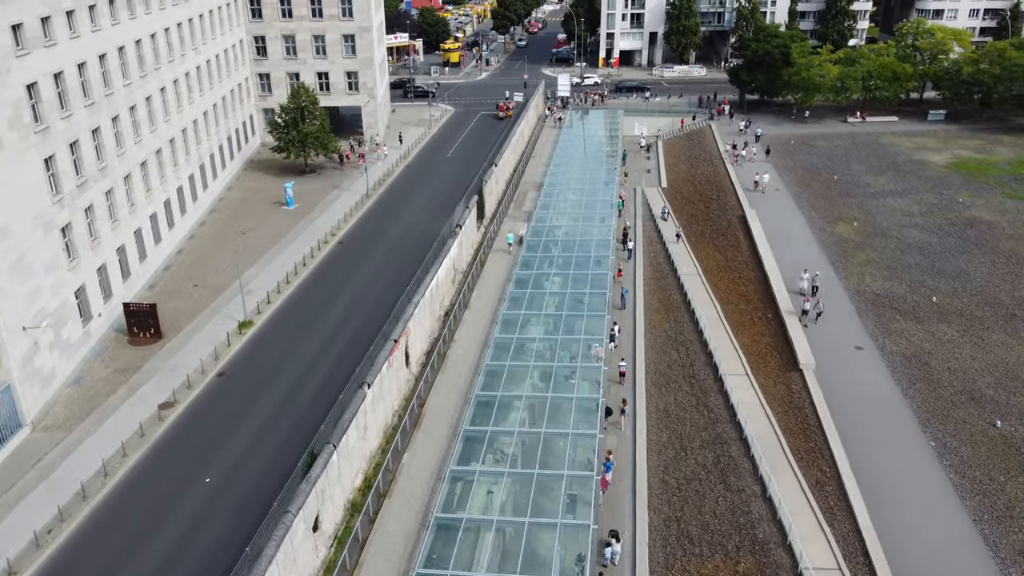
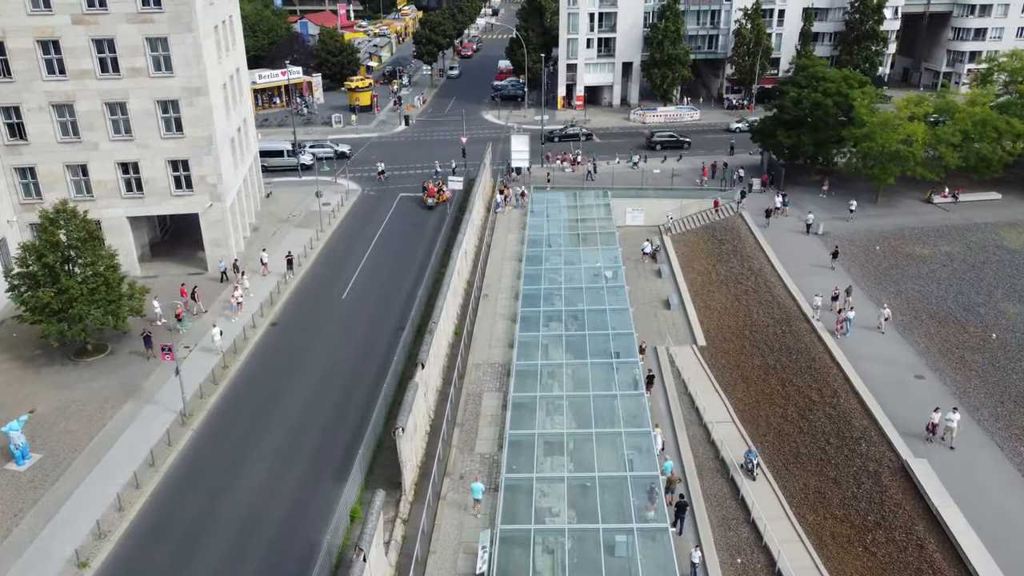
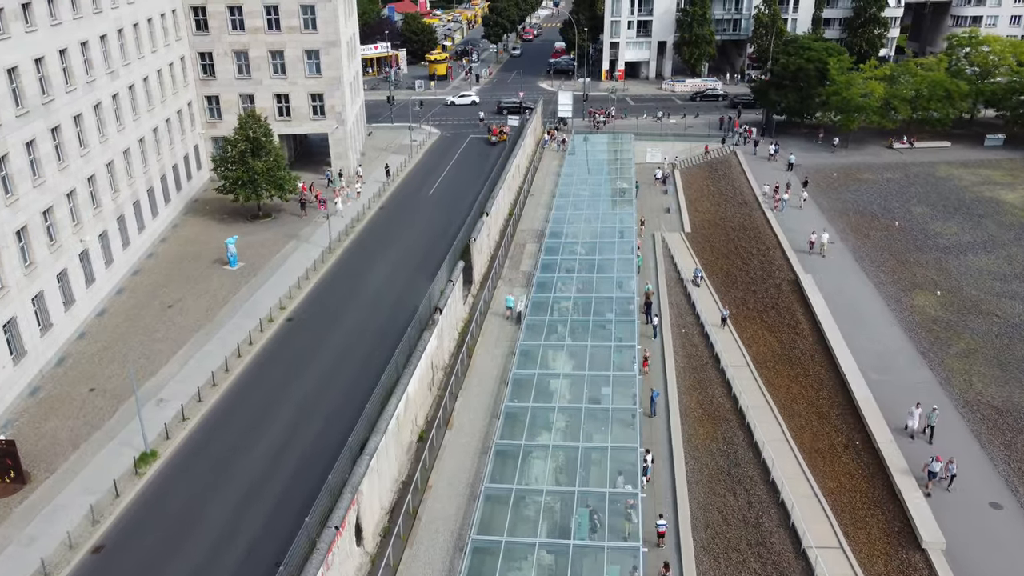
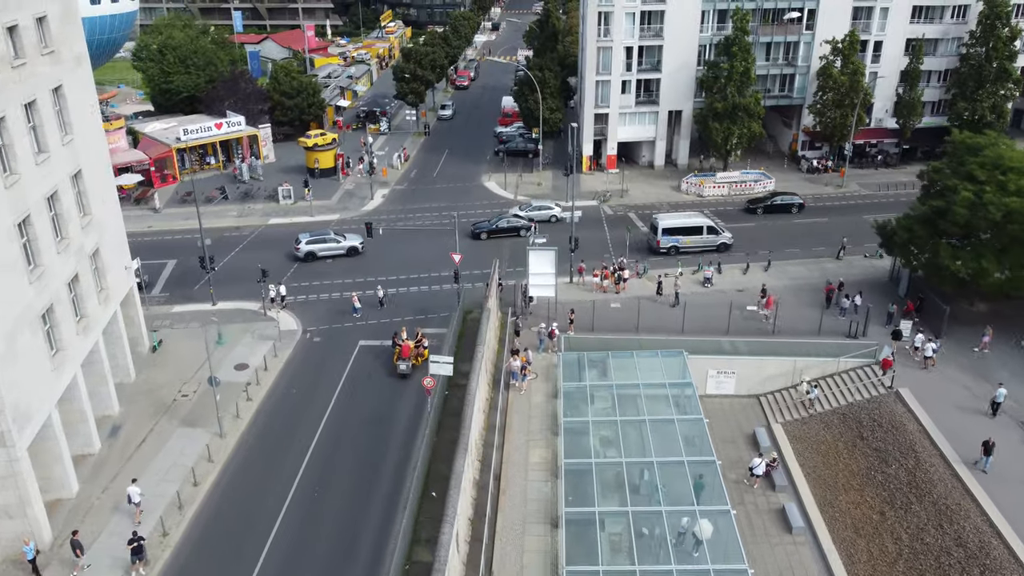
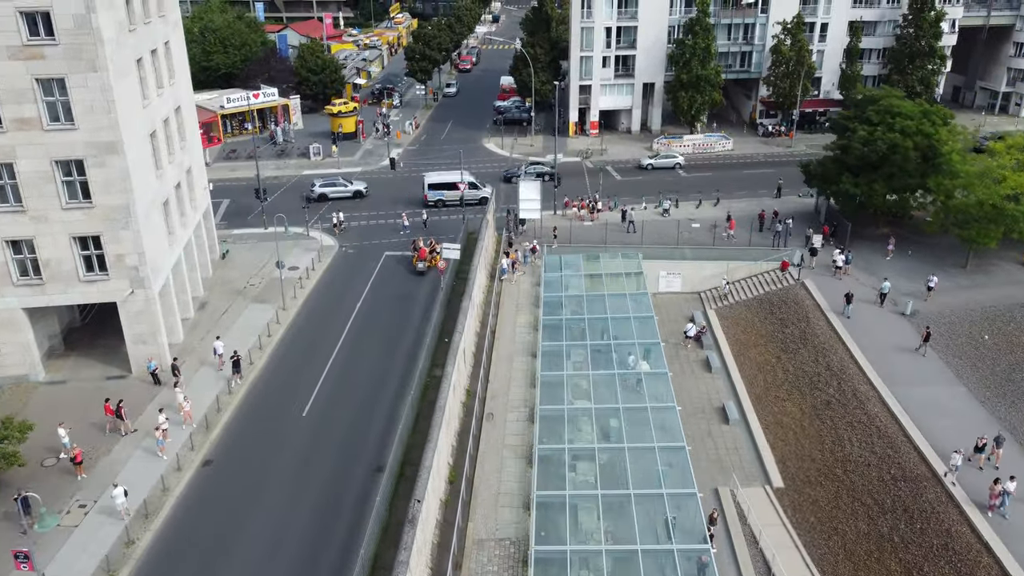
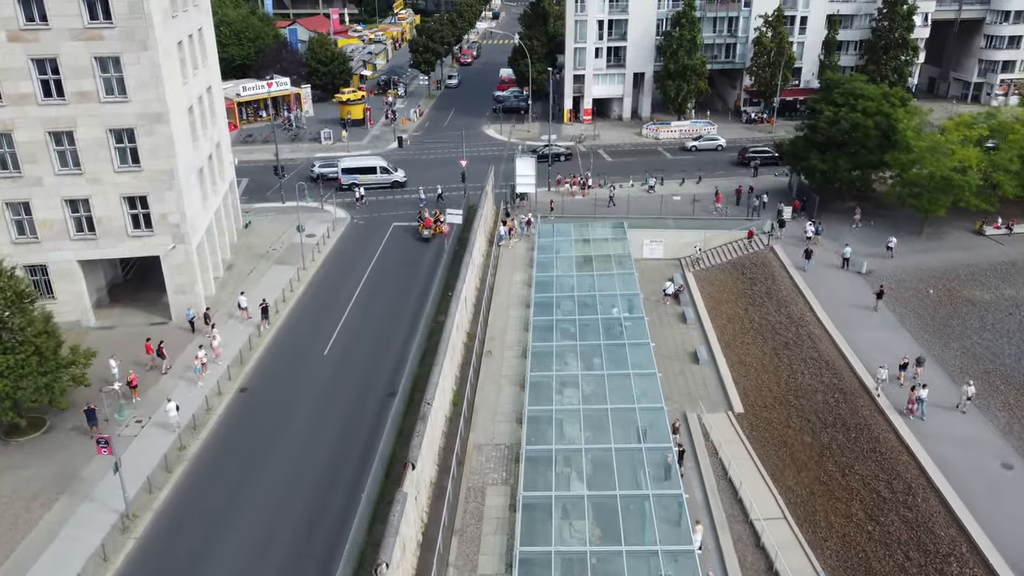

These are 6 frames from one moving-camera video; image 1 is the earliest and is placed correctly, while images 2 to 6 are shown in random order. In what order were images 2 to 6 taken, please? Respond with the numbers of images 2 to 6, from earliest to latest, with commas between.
3, 2, 6, 5, 4
